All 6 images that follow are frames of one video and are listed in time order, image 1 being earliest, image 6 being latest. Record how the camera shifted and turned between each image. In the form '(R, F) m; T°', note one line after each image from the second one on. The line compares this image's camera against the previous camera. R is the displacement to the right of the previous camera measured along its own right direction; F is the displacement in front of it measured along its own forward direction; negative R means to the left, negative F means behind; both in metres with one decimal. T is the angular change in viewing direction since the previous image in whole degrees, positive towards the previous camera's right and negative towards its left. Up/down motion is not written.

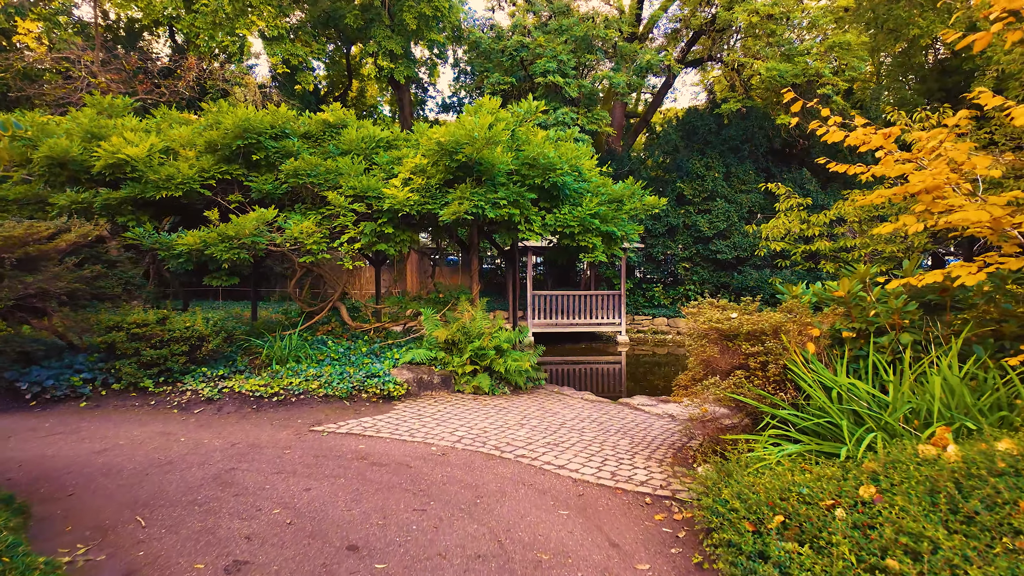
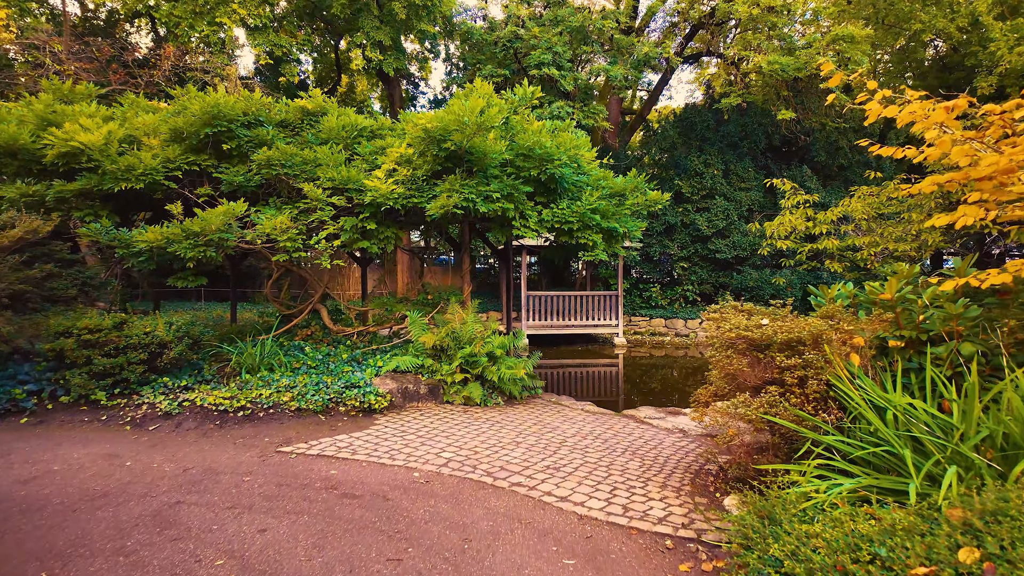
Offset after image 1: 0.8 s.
(0.0, +0.5) m; +1°
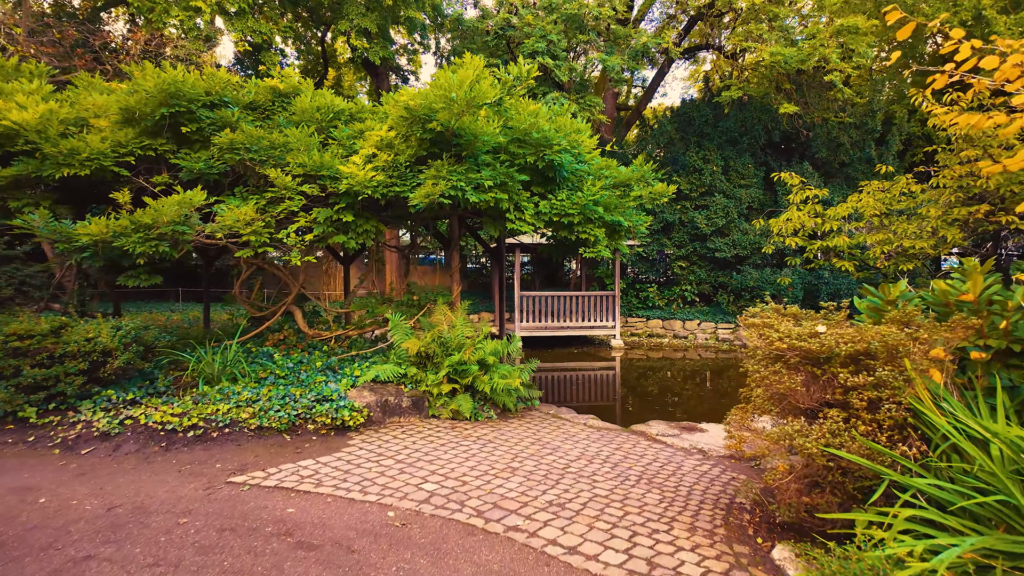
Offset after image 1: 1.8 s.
(0.0, +0.6) m; +1°
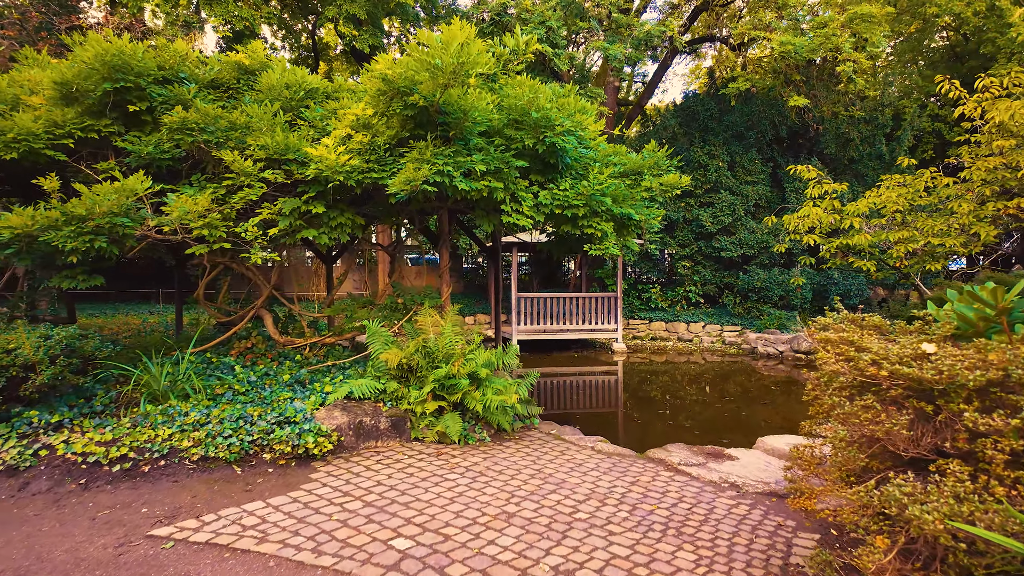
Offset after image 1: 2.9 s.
(0.0, +0.7) m; 0°
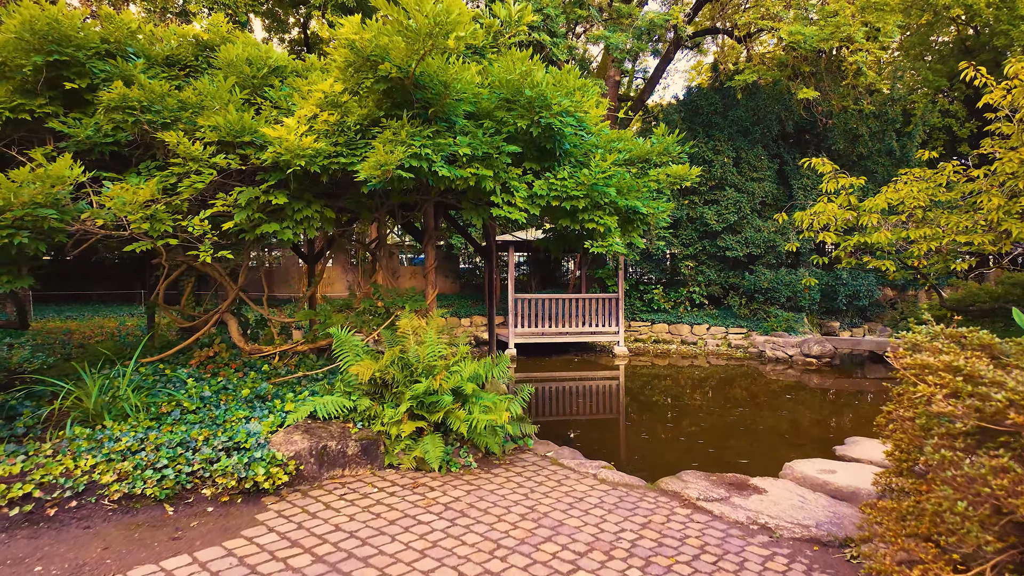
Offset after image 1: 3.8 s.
(+0.1, +0.6) m; 0°
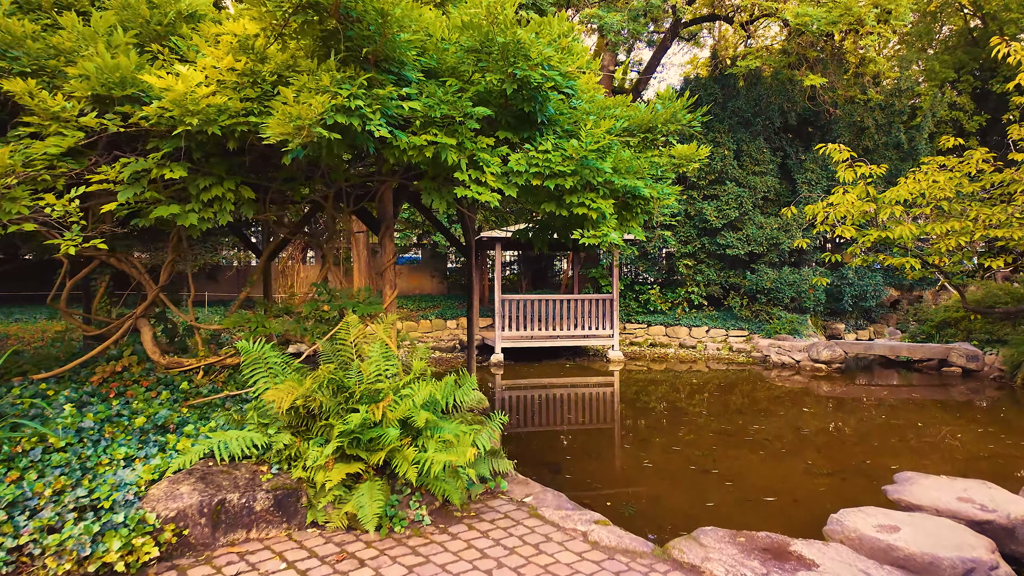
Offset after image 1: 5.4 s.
(+0.1, +0.9) m; +1°
